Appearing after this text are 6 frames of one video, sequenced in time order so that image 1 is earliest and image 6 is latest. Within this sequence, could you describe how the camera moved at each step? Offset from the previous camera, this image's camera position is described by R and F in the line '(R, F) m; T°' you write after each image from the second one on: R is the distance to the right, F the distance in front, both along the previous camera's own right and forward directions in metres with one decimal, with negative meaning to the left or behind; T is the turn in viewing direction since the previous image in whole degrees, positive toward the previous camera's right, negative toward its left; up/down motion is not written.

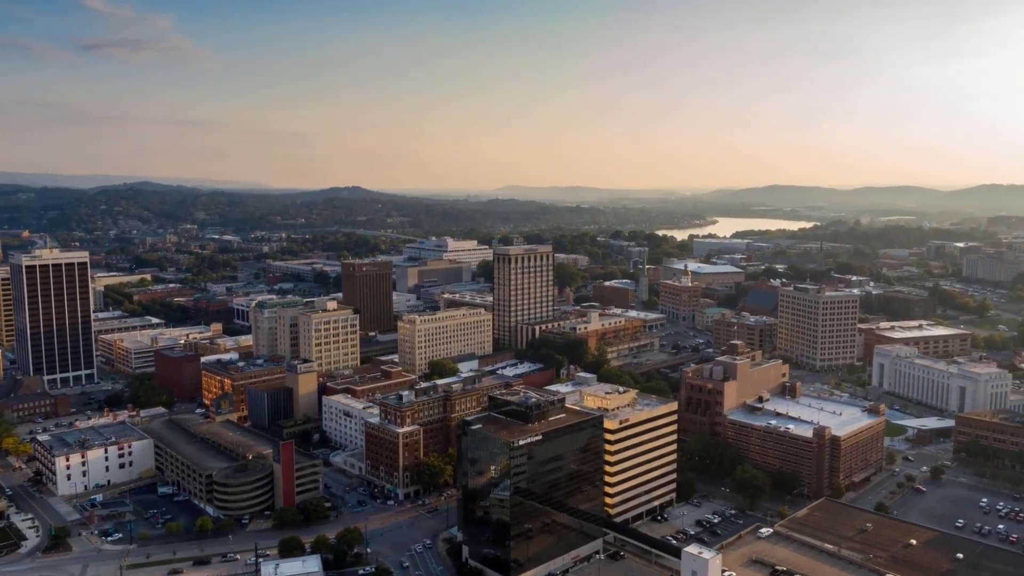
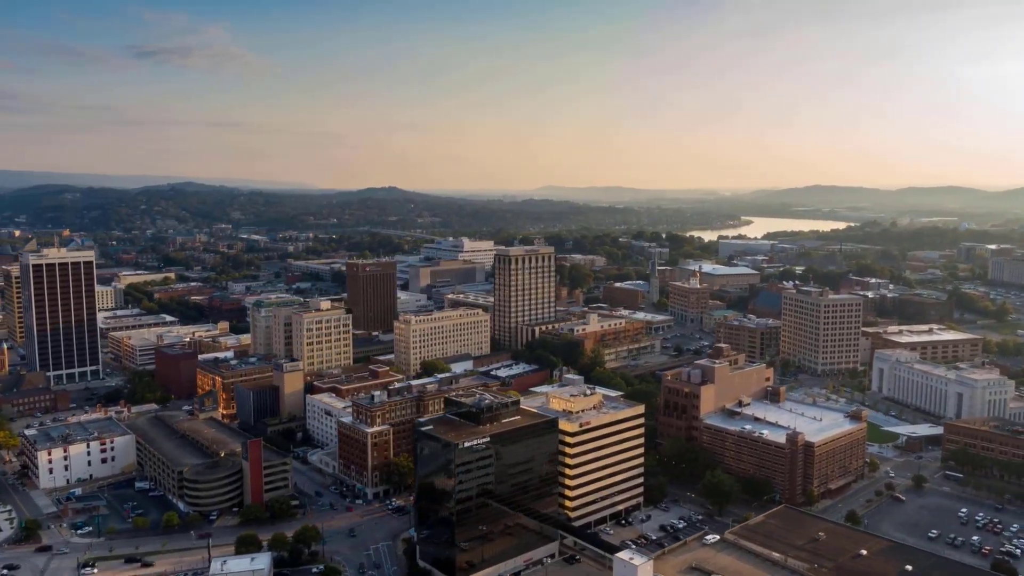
(+3.8, +0.2) m; -3°
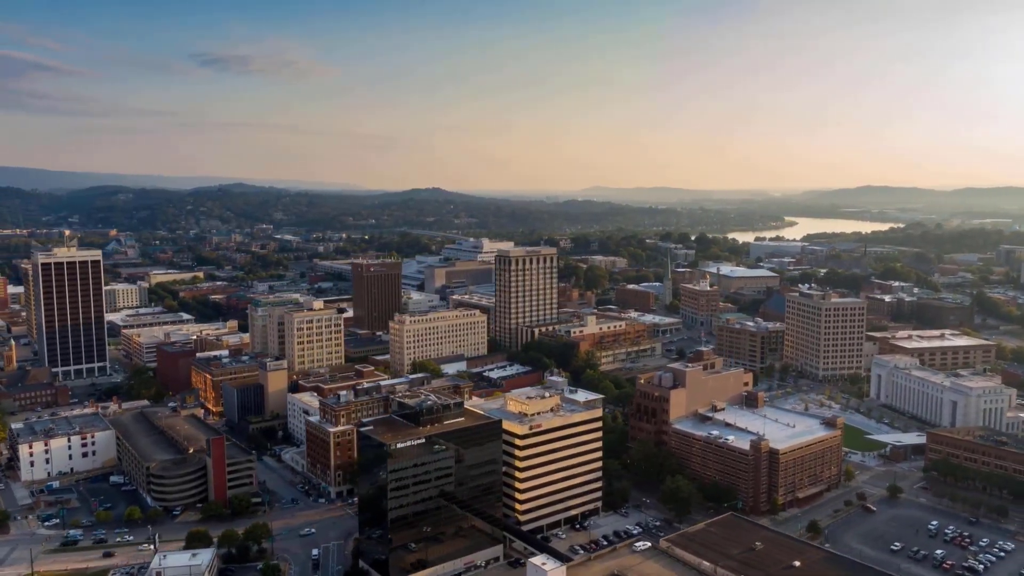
(+4.6, +0.3) m; -3°
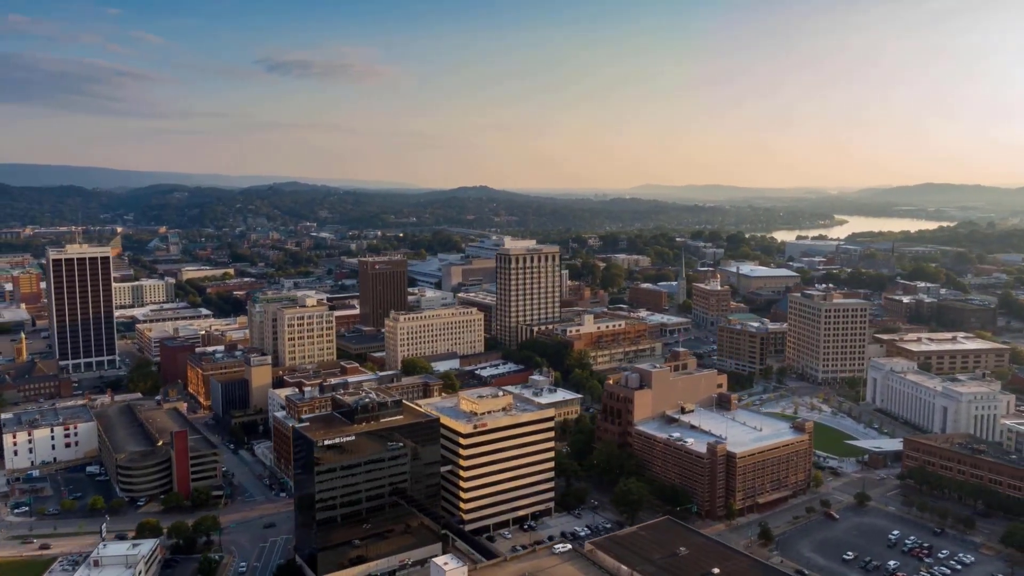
(+5.1, +0.3) m; -4°
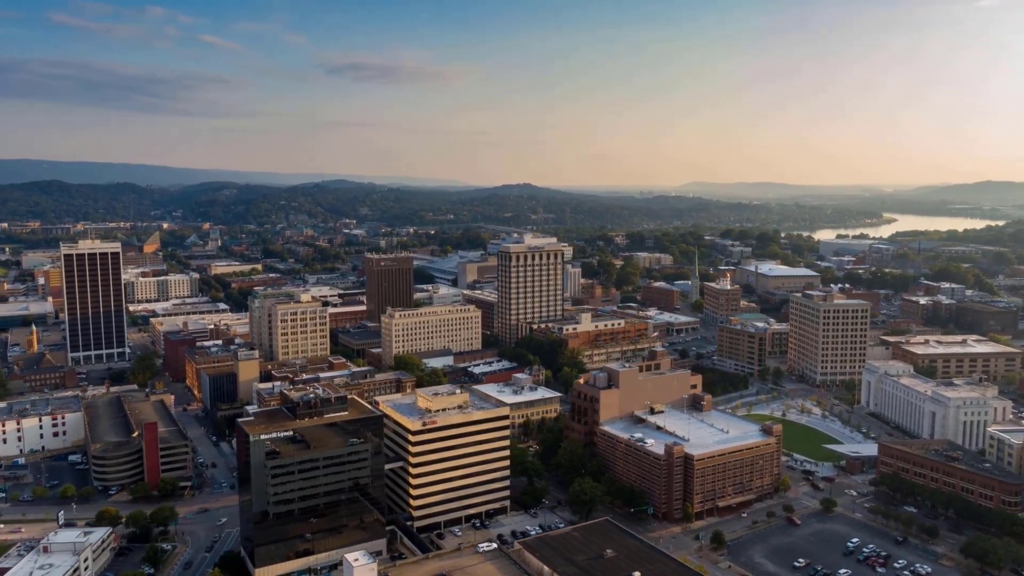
(+4.6, +0.3) m; -3°
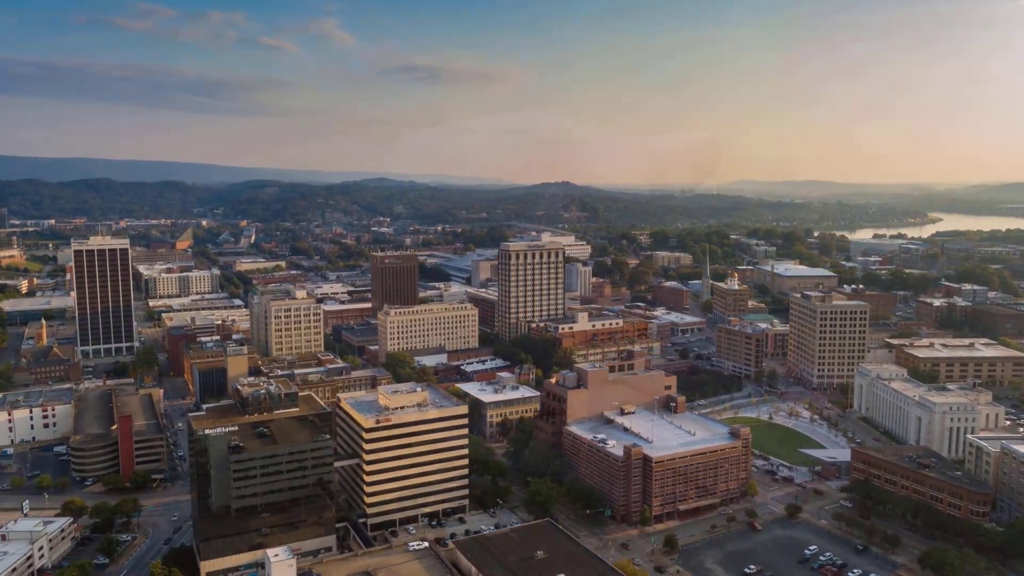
(+4.2, +0.3) m; -3°
